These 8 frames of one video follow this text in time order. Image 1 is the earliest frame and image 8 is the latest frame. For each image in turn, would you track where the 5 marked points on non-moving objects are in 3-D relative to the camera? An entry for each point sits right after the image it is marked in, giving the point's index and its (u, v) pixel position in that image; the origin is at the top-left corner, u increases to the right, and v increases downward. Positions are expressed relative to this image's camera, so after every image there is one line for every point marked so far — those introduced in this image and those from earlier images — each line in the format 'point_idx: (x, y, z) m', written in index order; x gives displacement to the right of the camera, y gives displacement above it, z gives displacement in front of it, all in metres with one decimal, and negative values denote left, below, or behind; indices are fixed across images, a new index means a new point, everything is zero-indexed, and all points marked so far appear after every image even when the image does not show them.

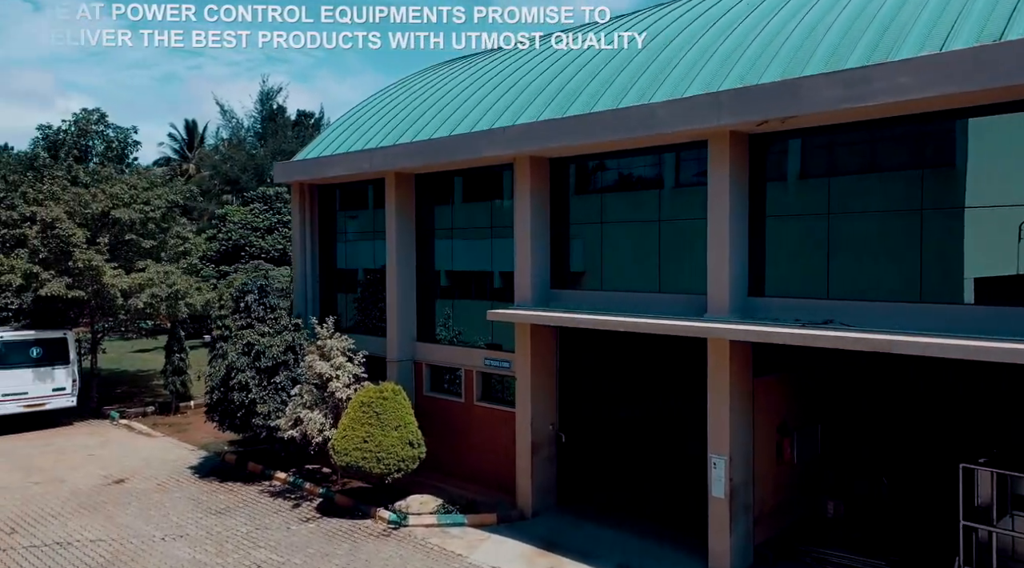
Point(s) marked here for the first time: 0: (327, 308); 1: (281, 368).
0: (-4.1, -0.5, +16.3) m
1: (-4.3, -1.6, +13.6) m
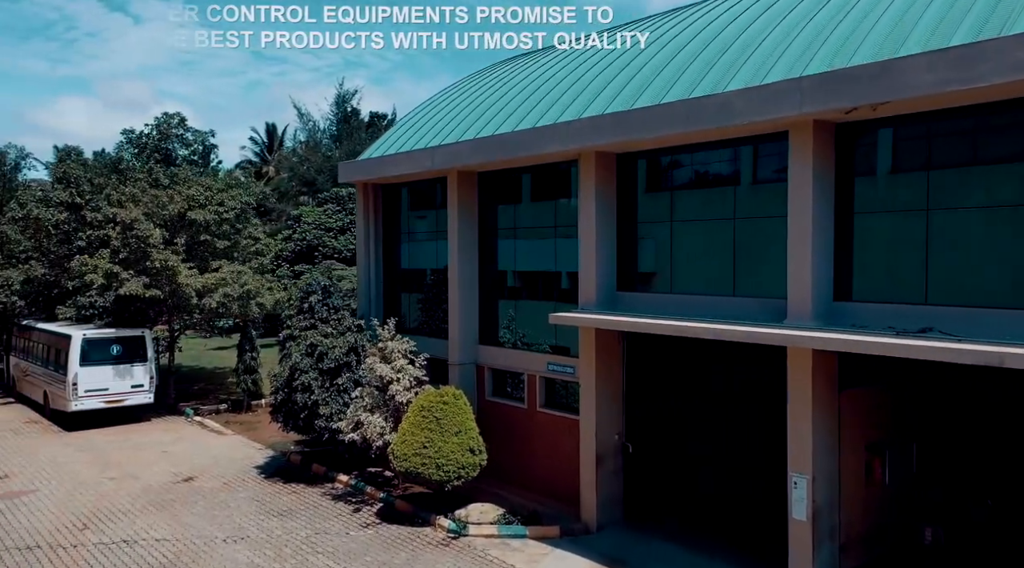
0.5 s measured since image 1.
0: (-2.7, -0.6, +16.2) m
1: (-3.1, -1.6, +13.5) m
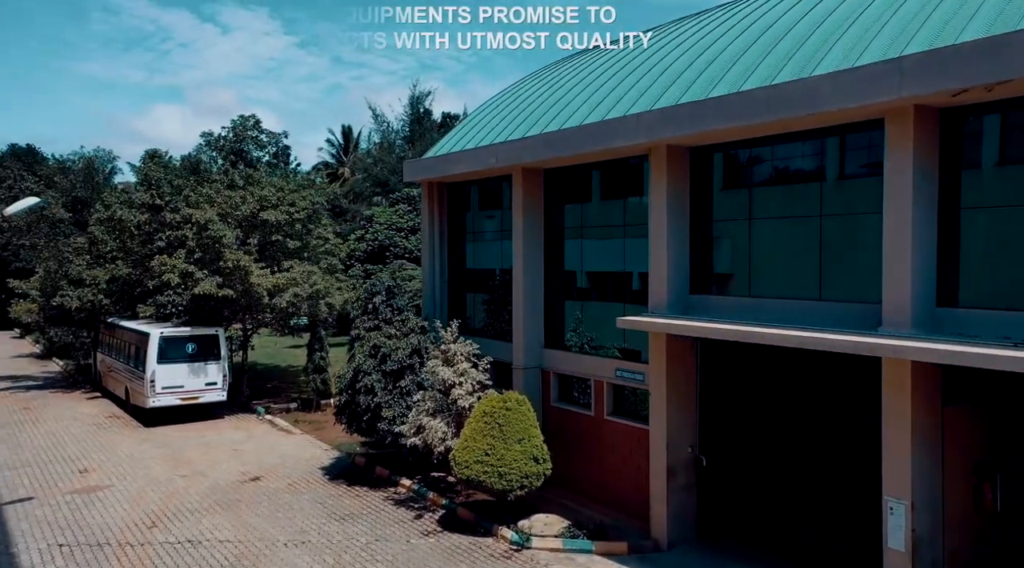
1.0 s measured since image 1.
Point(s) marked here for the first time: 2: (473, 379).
0: (-1.2, -0.6, +15.9) m
1: (-1.9, -1.6, +13.3) m
2: (-0.7, -1.6, +12.3) m
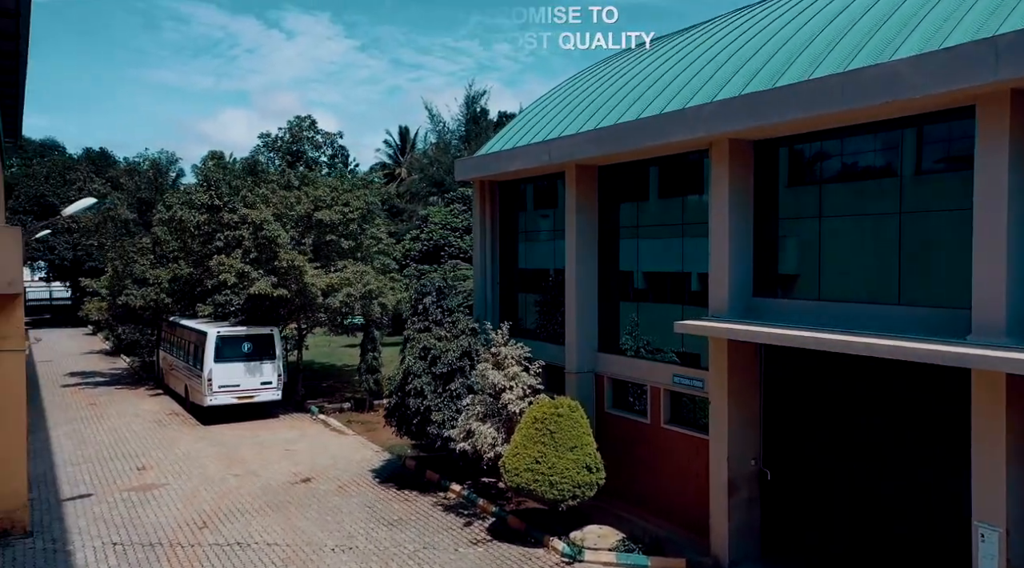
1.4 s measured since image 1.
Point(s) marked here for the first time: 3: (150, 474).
0: (-0.1, -0.6, +15.5) m
1: (-1.0, -1.6, +13.0) m
2: (+0.2, -1.6, +11.9) m
3: (-7.0, -3.7, +14.2) m
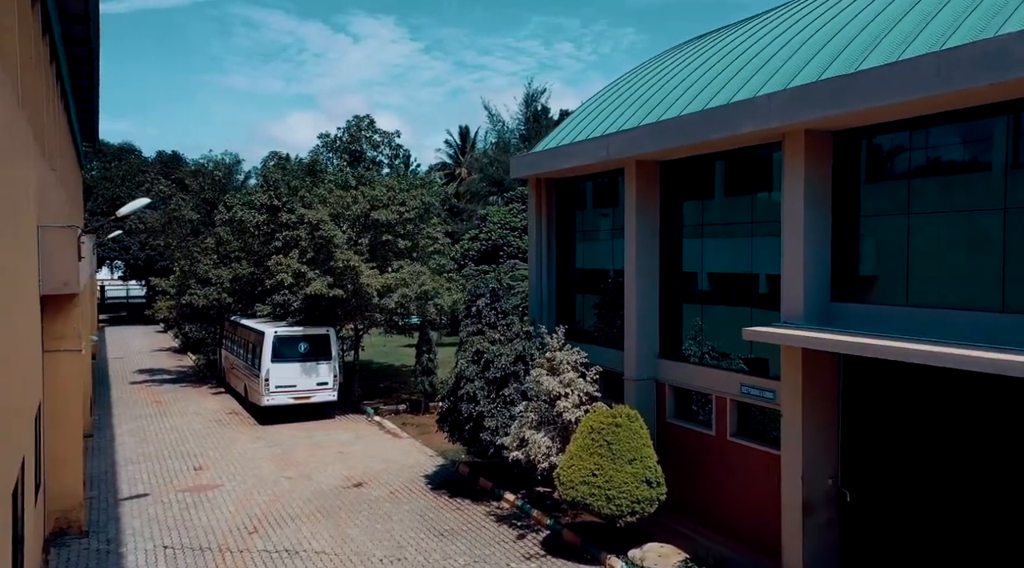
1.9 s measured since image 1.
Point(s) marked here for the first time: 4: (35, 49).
0: (+1.1, -0.6, +15.0) m
1: (0.0, -1.6, +12.5) m
2: (+1.0, -1.7, +11.3) m
3: (-5.9, -3.7, +14.2) m
4: (-8.2, +4.0, +12.6) m
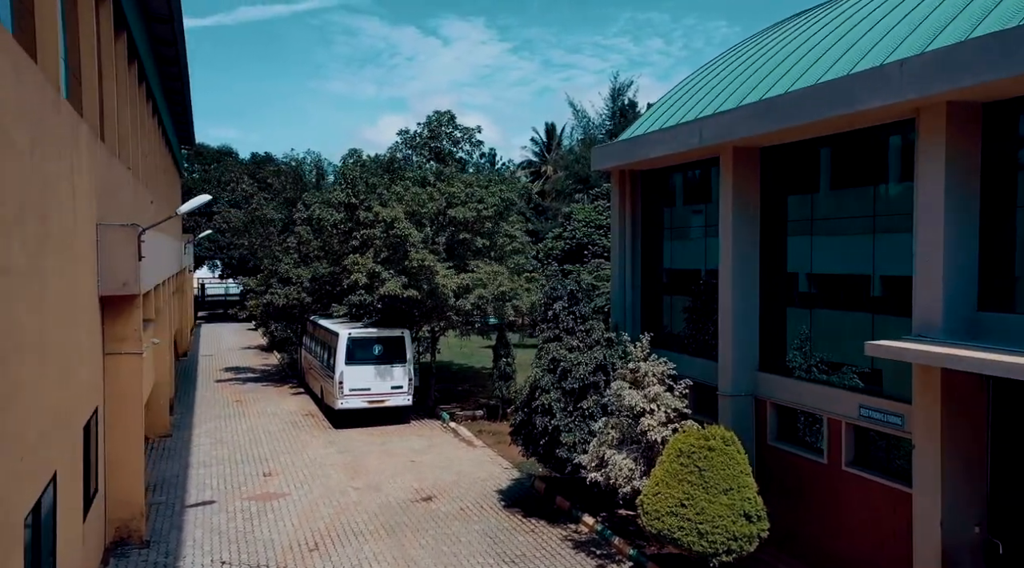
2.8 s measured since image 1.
0: (+2.6, -0.6, +13.7) m
1: (+1.2, -1.7, +11.4) m
2: (+2.1, -1.7, +10.1) m
3: (-4.5, -3.7, +13.8) m
4: (-6.9, +4.0, +12.4) m
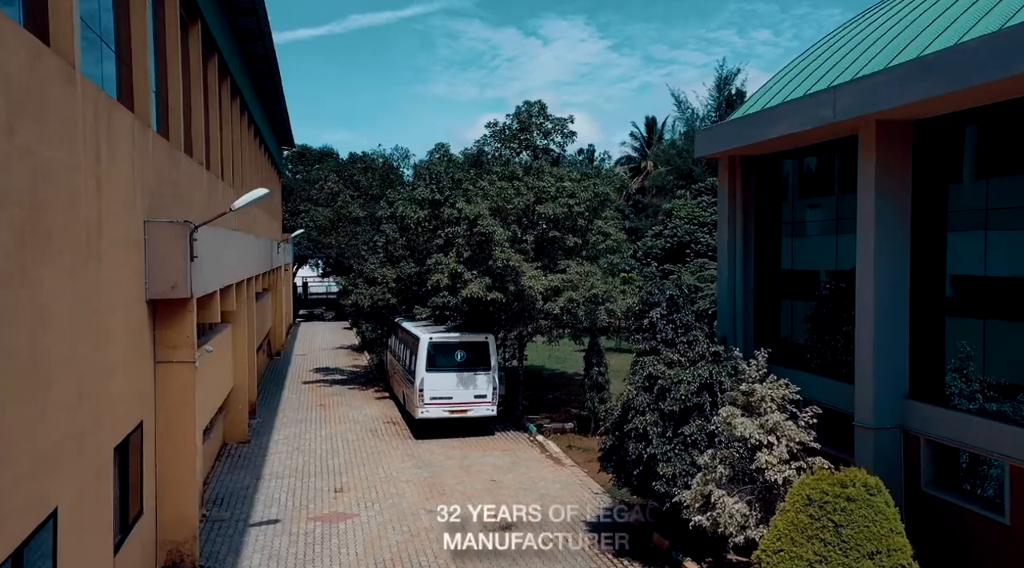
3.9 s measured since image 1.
0: (+4.1, -0.7, +11.7) m
1: (+2.4, -1.7, +9.7) m
2: (+3.1, -1.8, +8.3) m
3: (-2.9, -3.7, +12.8) m
4: (-5.5, +4.0, +11.7) m
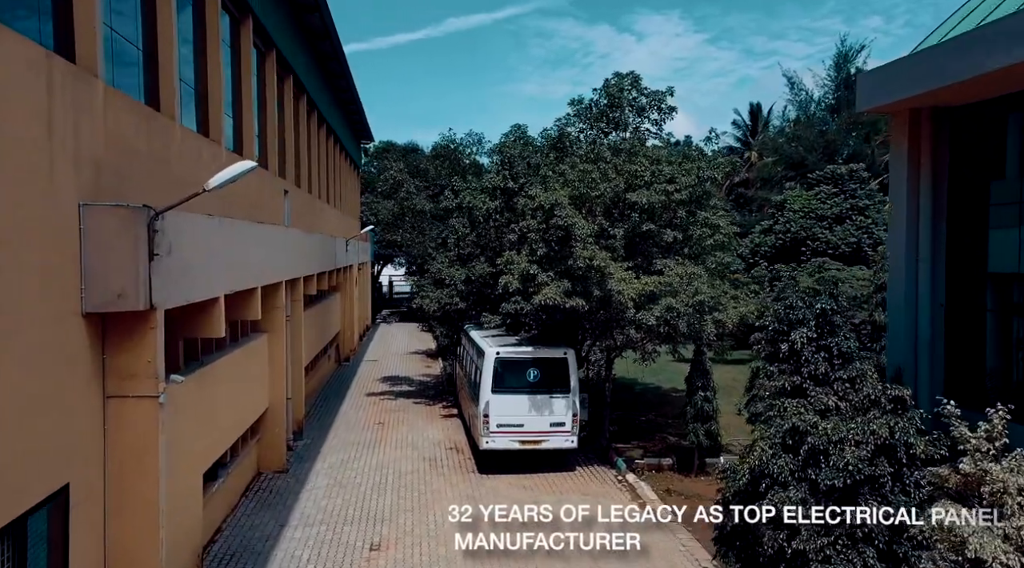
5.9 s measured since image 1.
0: (+5.0, -0.8, +8.2) m
1: (+3.1, -1.8, +6.3) m
2: (+3.6, -1.9, +4.8) m
3: (-1.8, -3.8, +10.1) m
4: (-4.5, +3.9, +9.3) m
